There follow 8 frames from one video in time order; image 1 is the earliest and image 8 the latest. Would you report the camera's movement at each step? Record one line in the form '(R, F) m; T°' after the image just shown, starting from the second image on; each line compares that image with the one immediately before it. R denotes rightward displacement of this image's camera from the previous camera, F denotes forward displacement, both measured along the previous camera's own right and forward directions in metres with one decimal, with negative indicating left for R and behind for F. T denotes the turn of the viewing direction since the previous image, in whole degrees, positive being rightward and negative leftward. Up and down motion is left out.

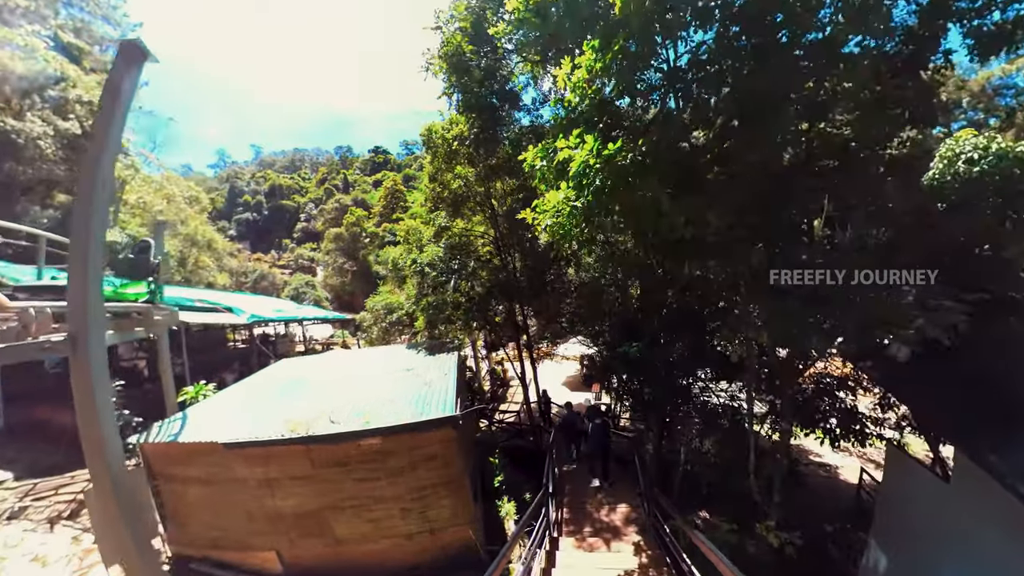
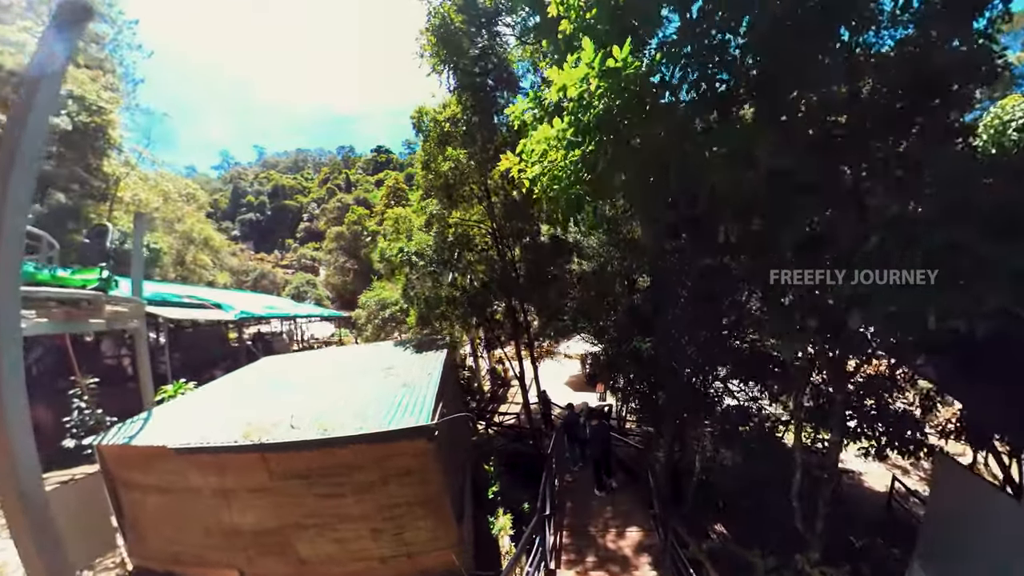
(+0.1, +0.6) m; 0°
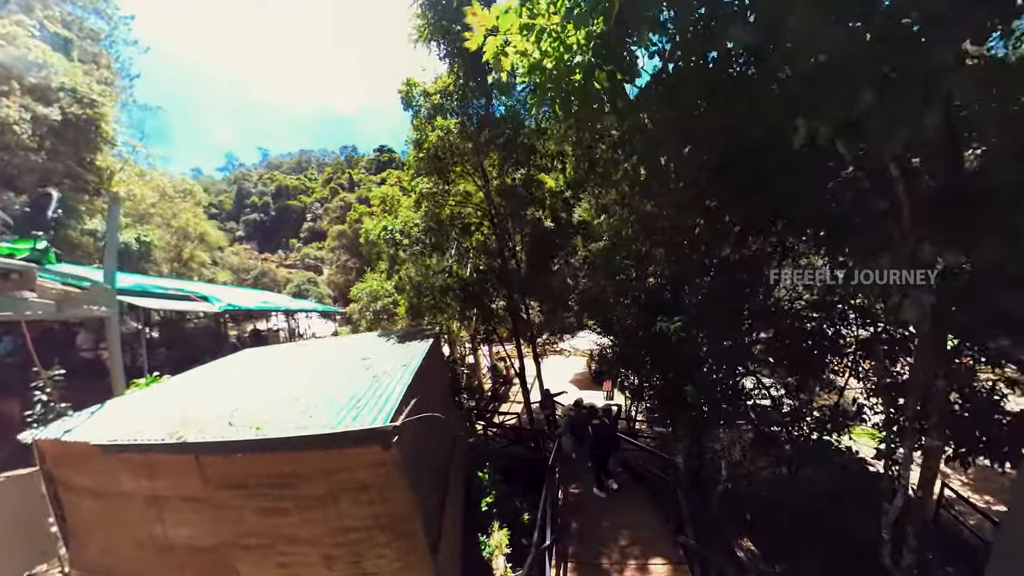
(+0.1, +0.7) m; 0°
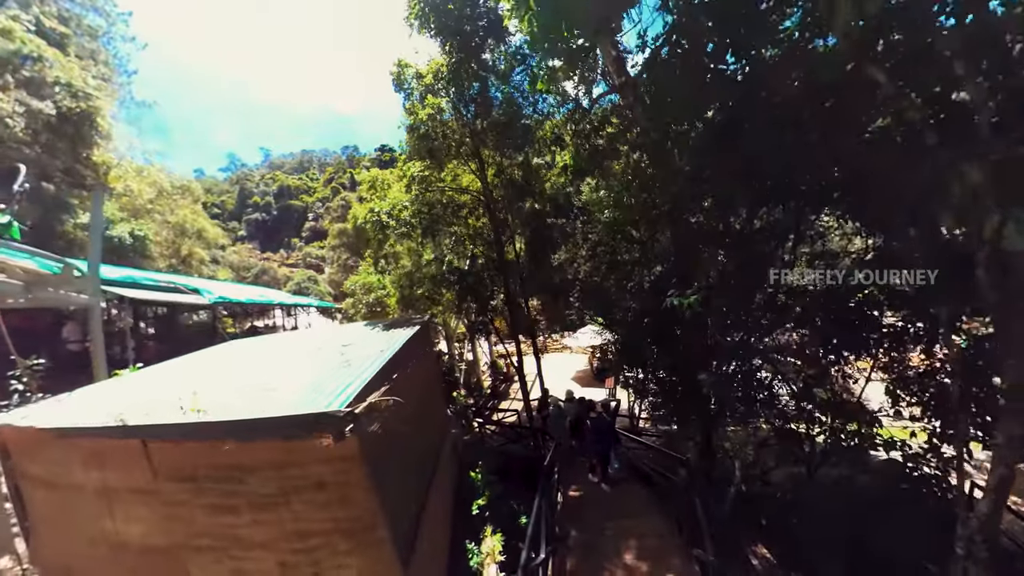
(+0.1, +0.4) m; 0°
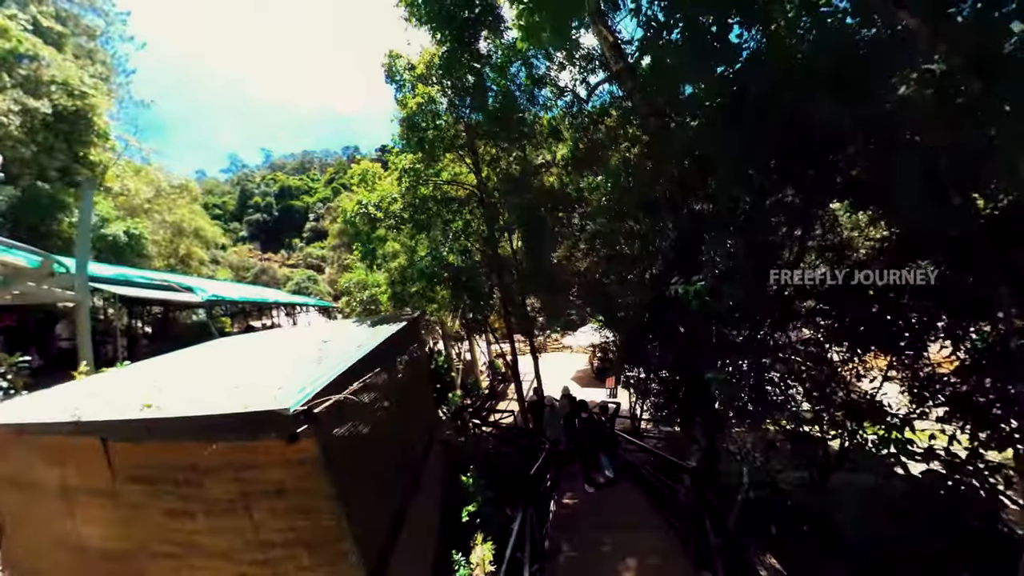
(+0.1, +0.3) m; 0°
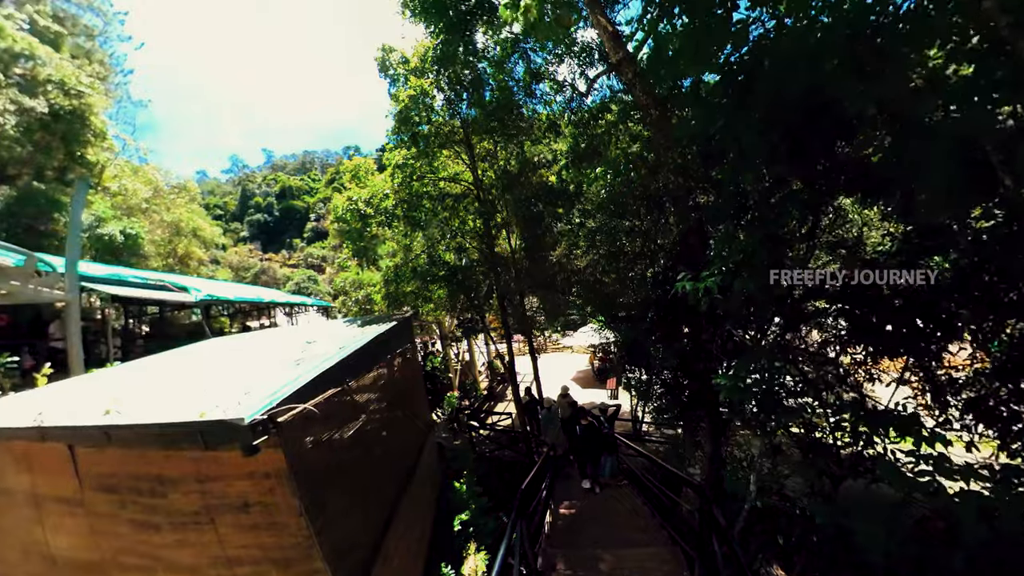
(0.0, +0.2) m; 0°
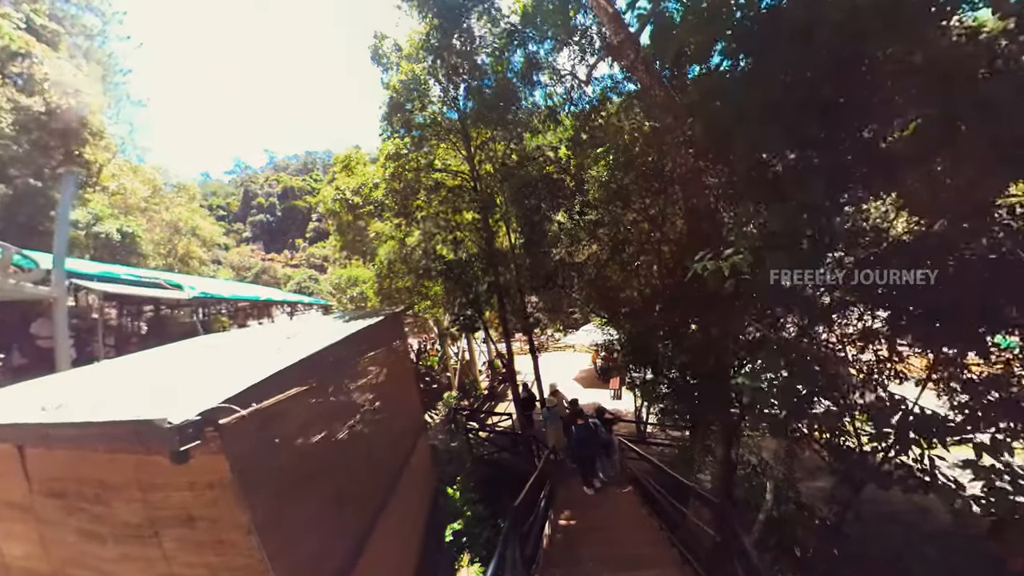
(0.0, +0.3) m; 0°
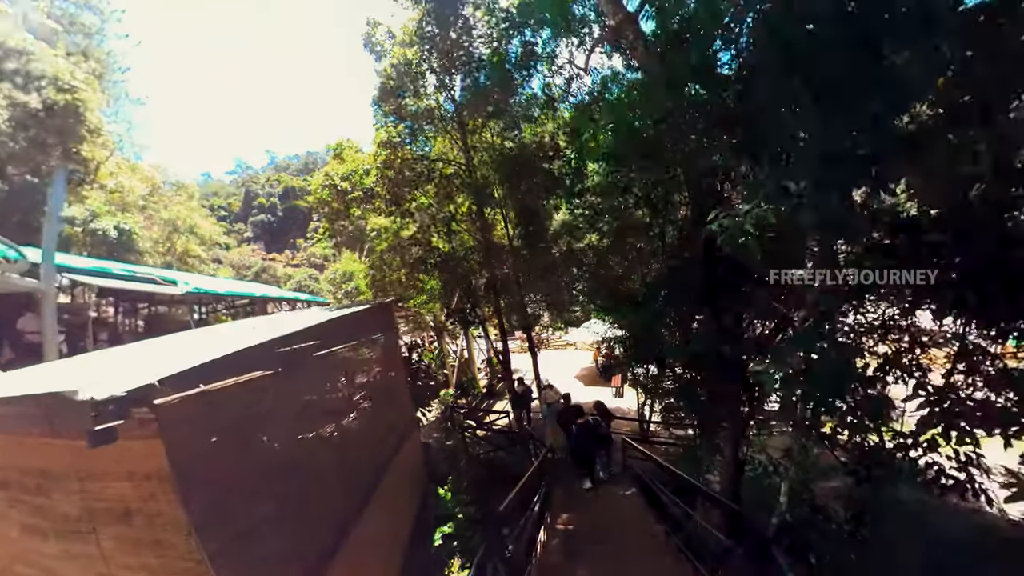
(0.0, +0.2) m; 0°
